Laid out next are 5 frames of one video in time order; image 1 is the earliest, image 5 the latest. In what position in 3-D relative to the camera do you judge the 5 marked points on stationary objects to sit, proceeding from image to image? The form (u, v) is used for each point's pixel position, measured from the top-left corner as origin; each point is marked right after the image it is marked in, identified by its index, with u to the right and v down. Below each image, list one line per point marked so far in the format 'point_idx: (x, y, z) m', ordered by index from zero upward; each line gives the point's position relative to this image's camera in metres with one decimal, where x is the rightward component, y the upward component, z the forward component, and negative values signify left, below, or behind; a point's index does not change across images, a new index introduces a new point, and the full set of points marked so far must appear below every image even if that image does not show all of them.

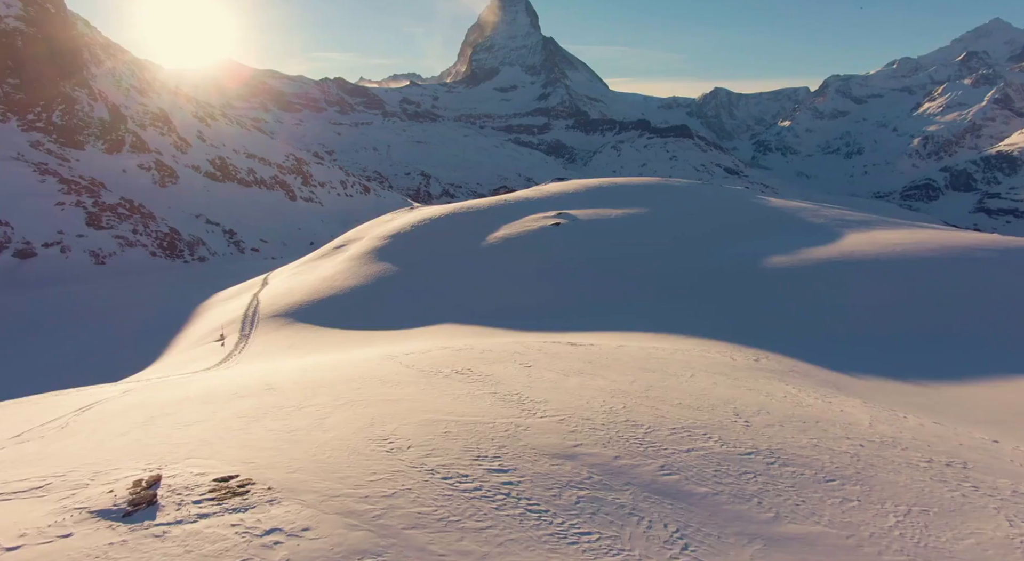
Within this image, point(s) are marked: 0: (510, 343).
0: (0.0, -1.9, +19.2) m
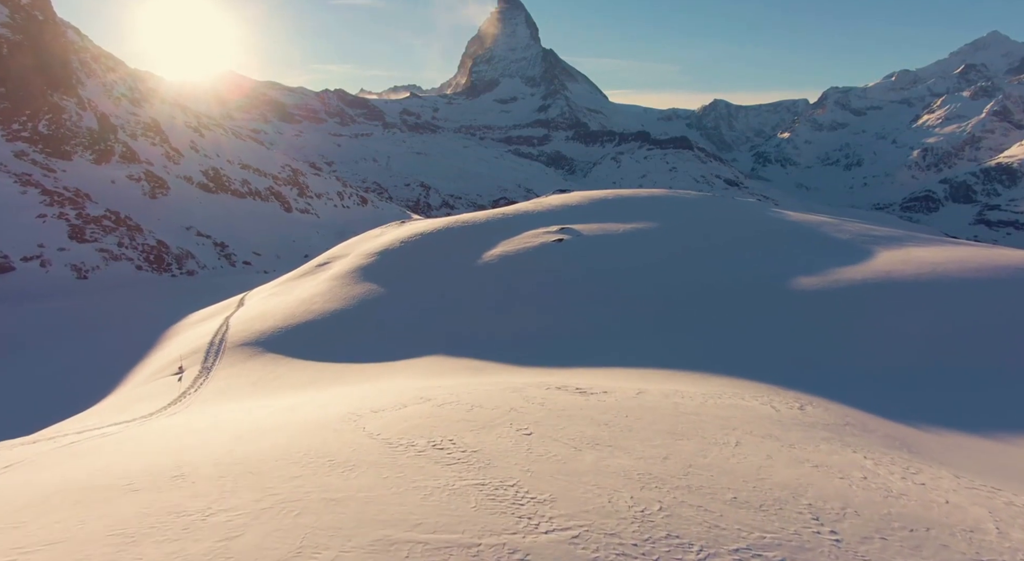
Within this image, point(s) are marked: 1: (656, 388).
0: (-0.1, -2.8, +15.8) m
1: (+4.1, -3.0, +17.6) m
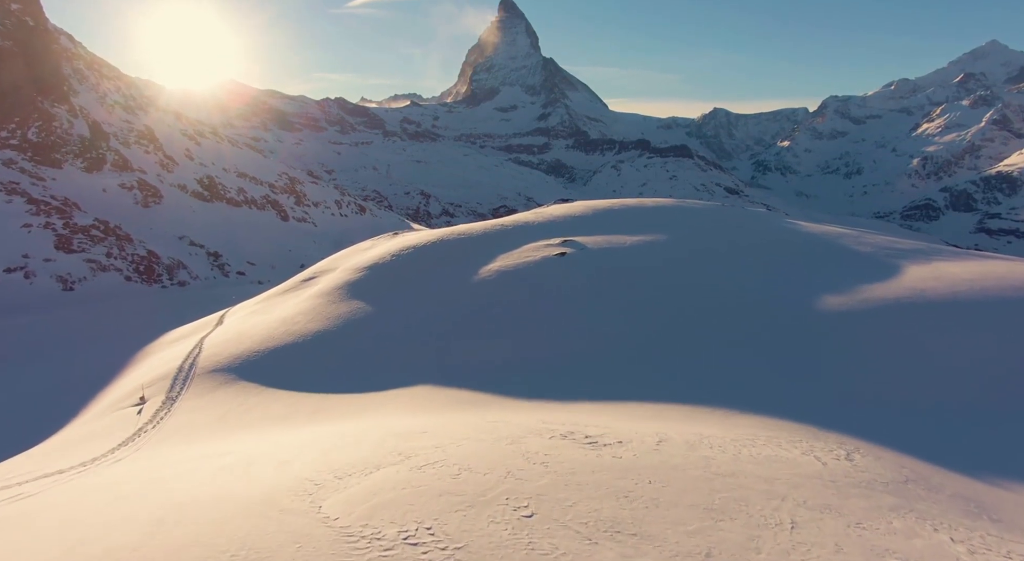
0: (-0.1, -3.4, +13.3) m
1: (+4.0, -3.6, +15.1) m
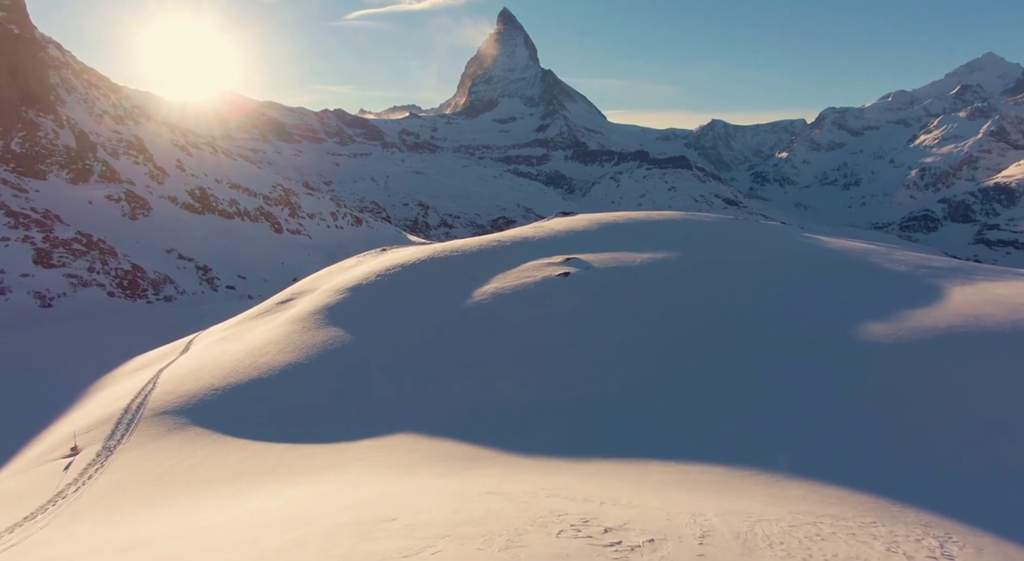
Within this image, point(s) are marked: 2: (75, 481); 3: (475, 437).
0: (-0.2, -4.1, +10.0) m
1: (+4.0, -4.4, +11.7) m
2: (-11.8, -5.4, +17.1) m
3: (-1.2, -4.9, +19.6) m
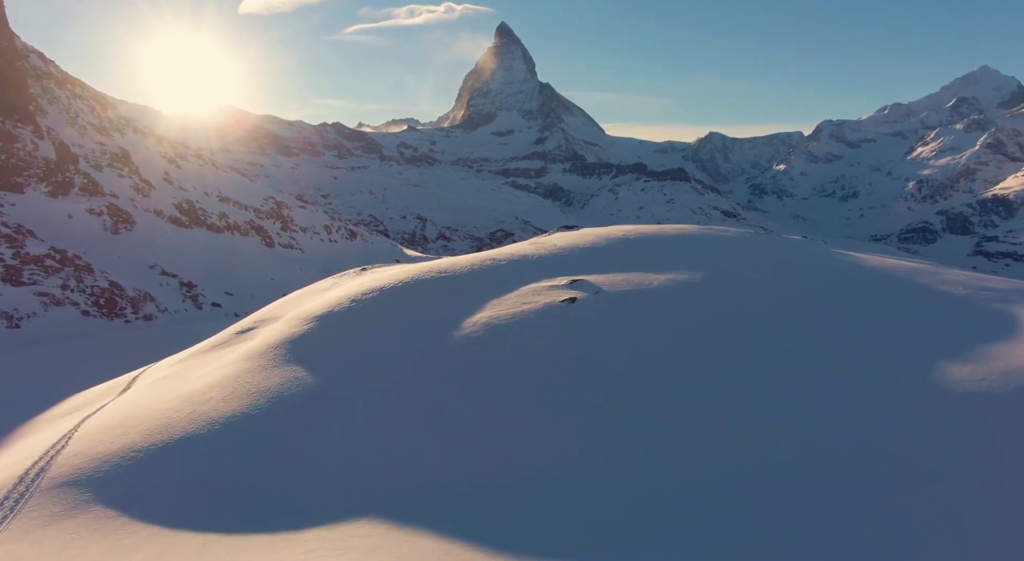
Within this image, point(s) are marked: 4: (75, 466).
0: (-0.3, -4.8, +5.5) m
1: (+3.9, -5.1, +7.3) m
2: (-11.9, -6.2, +12.6) m
3: (-1.3, -5.8, +15.2) m
4: (-12.2, -5.2, +17.8) m
